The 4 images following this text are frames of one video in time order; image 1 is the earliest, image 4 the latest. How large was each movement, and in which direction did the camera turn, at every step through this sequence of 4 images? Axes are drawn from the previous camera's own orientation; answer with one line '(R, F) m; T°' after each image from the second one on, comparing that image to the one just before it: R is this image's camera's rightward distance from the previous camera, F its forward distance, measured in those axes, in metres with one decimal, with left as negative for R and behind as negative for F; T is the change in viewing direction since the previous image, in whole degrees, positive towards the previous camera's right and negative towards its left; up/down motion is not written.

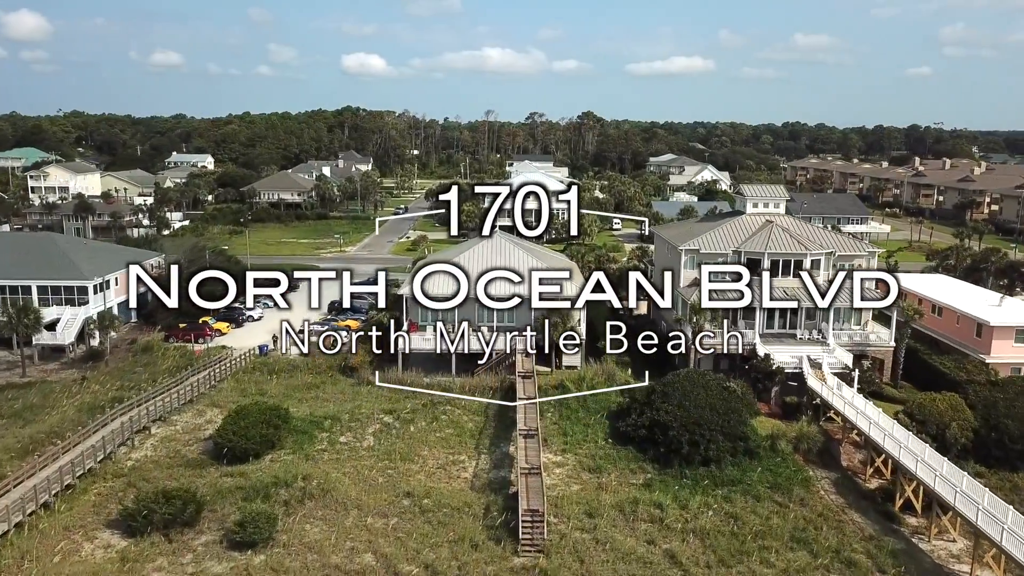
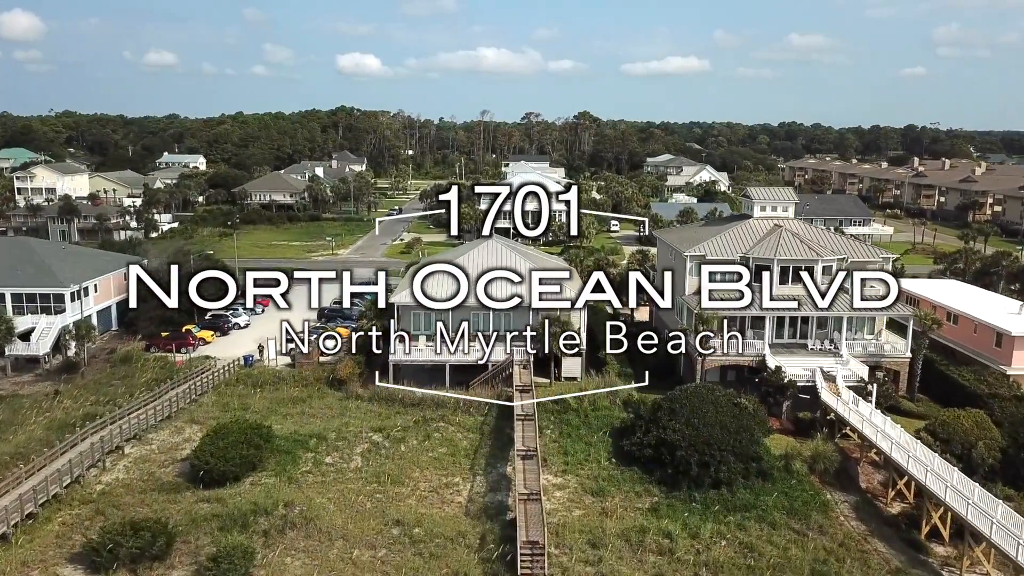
(0.0, +1.7) m; 0°
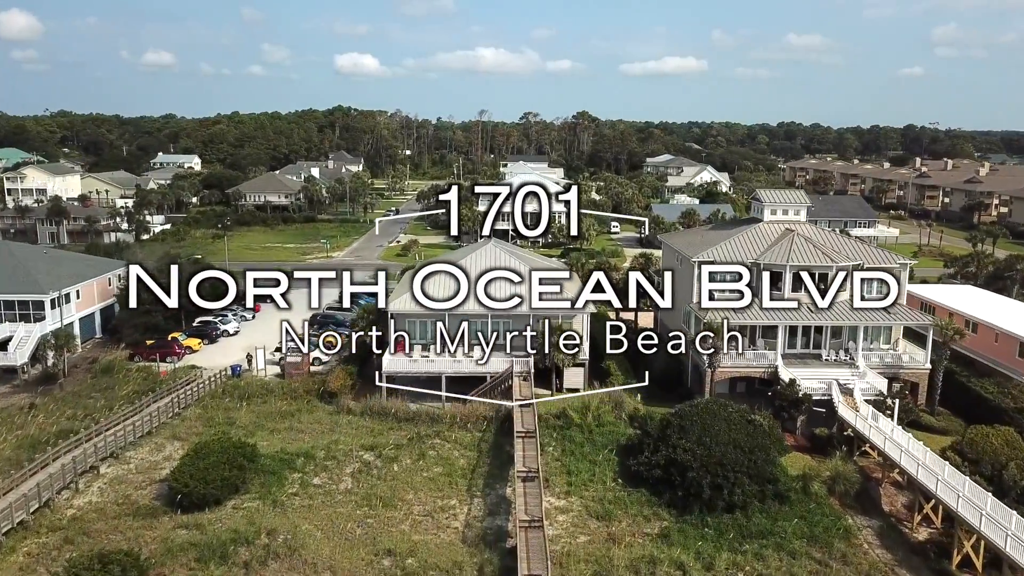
(-0.1, +1.6) m; 0°
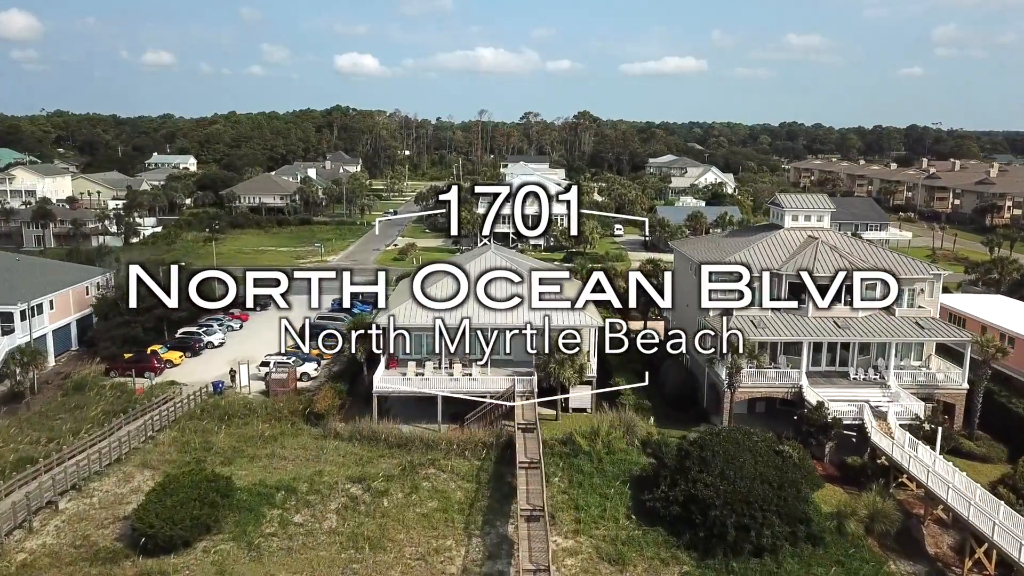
(-0.1, +2.5) m; 0°
